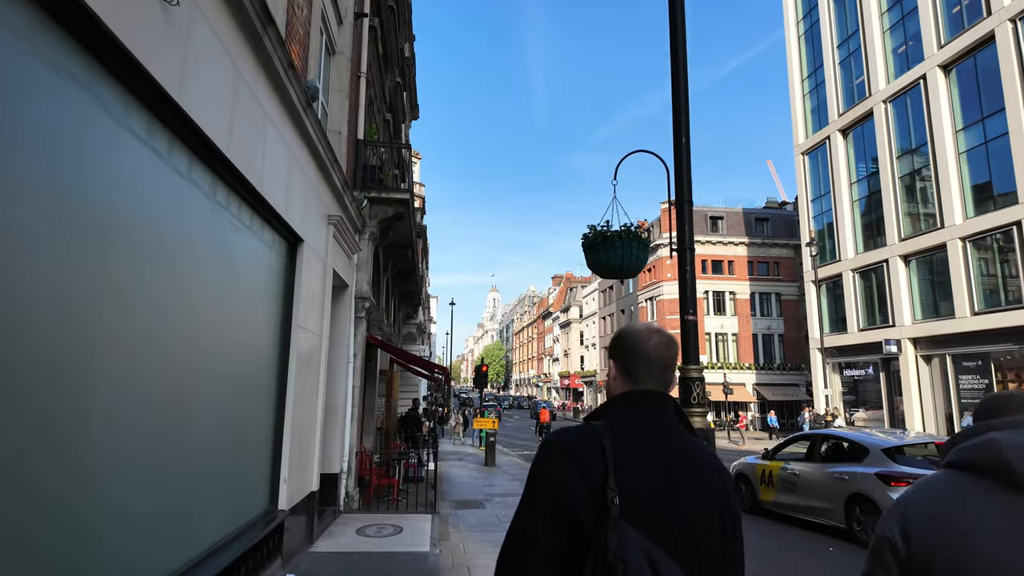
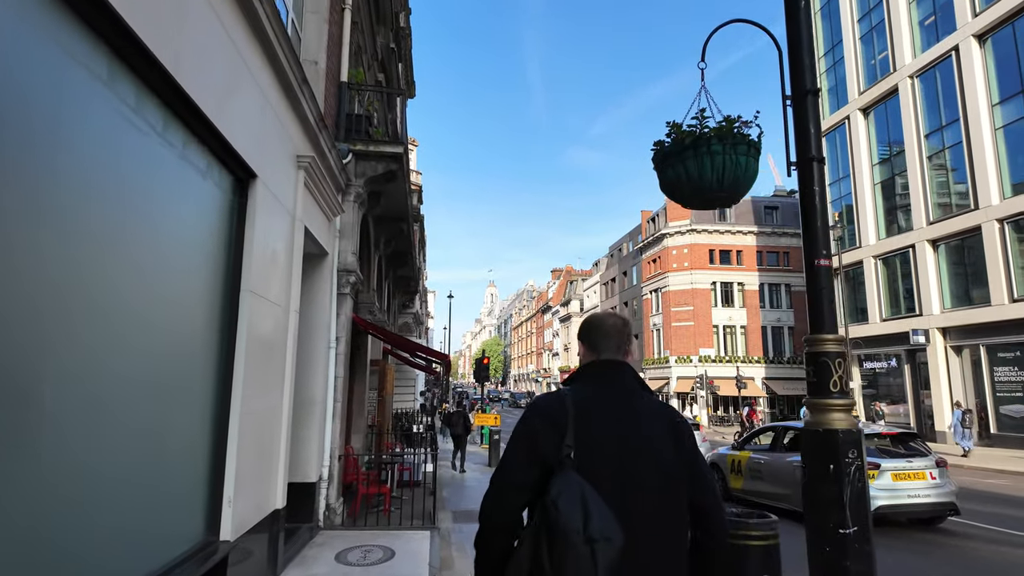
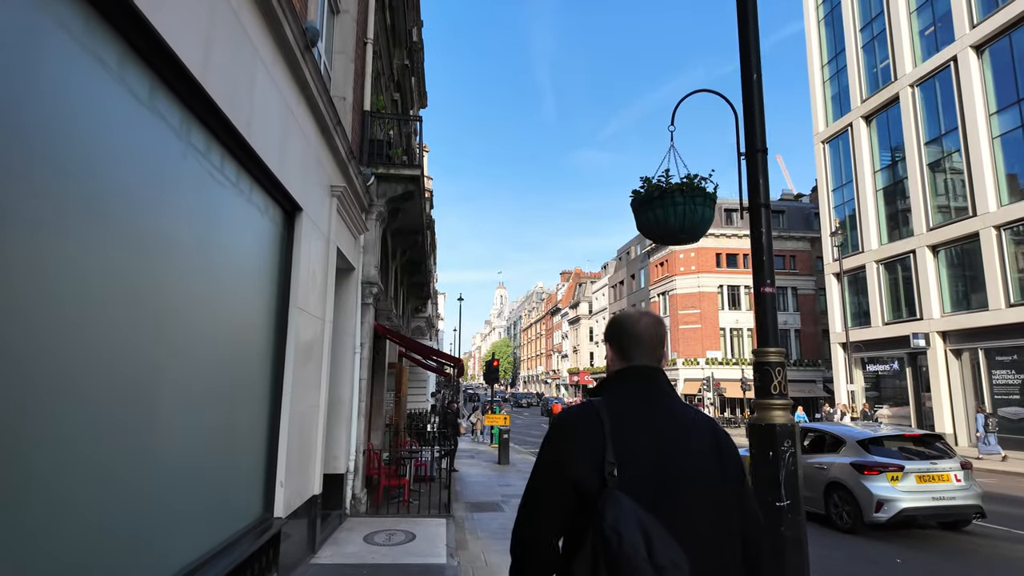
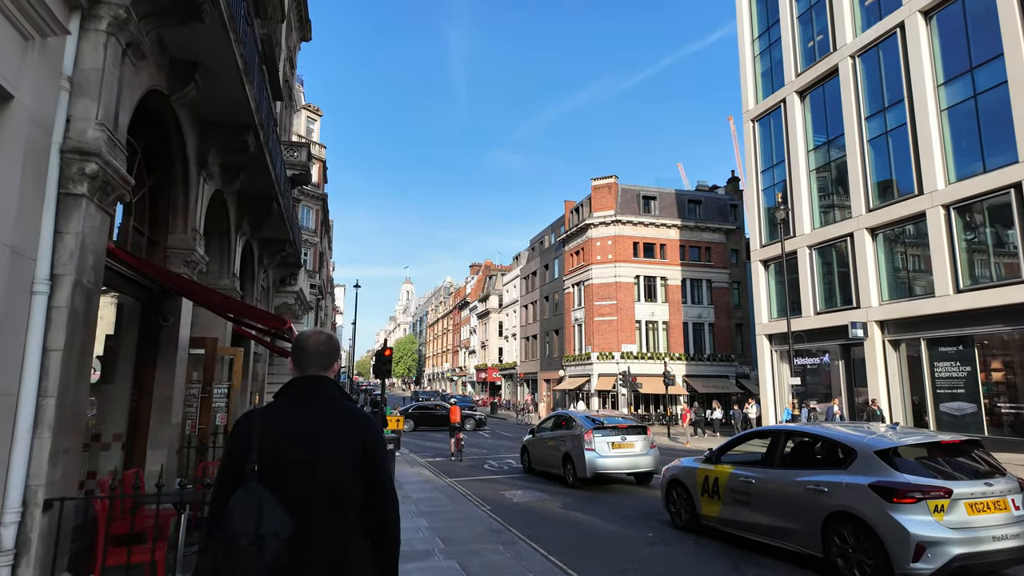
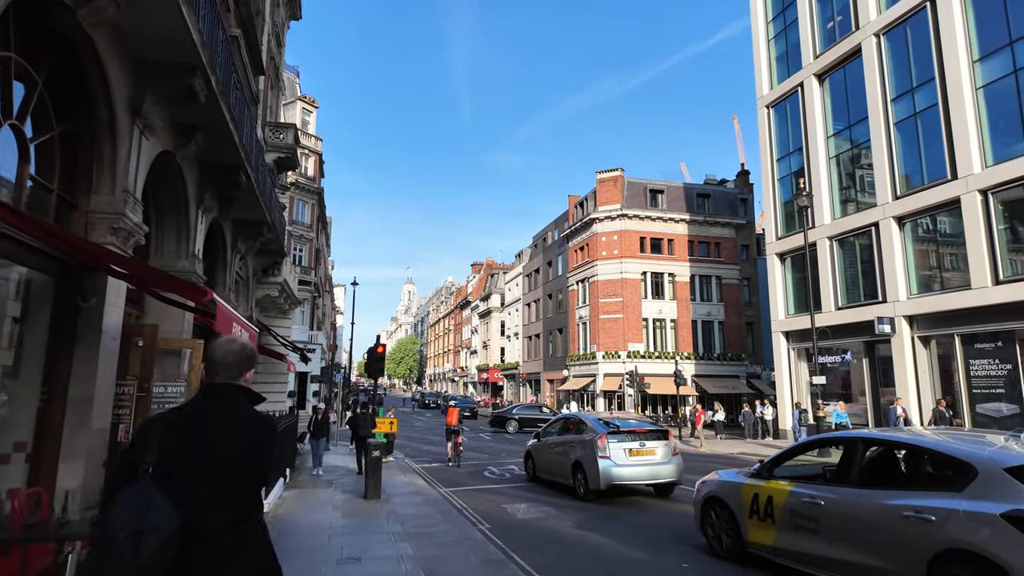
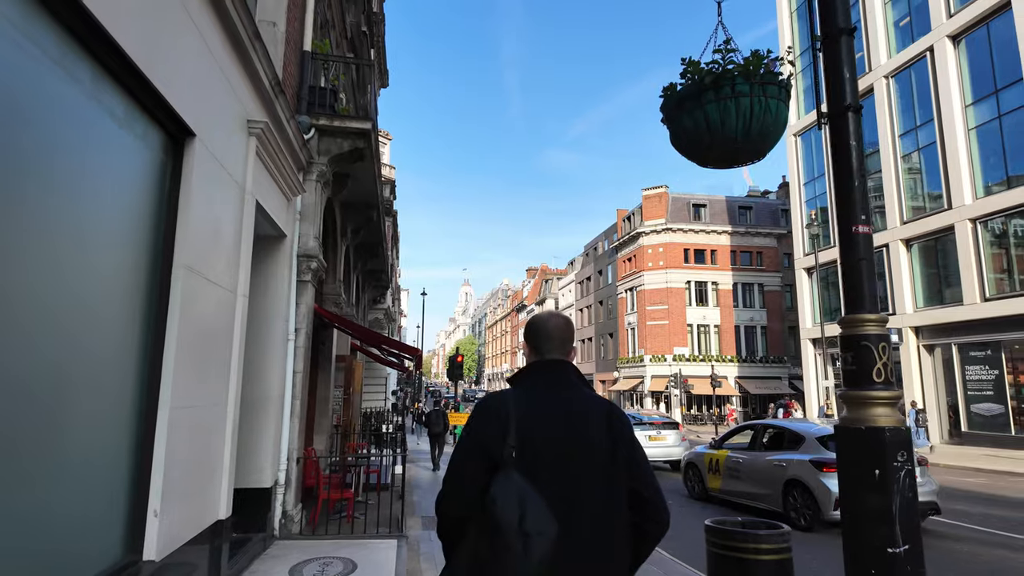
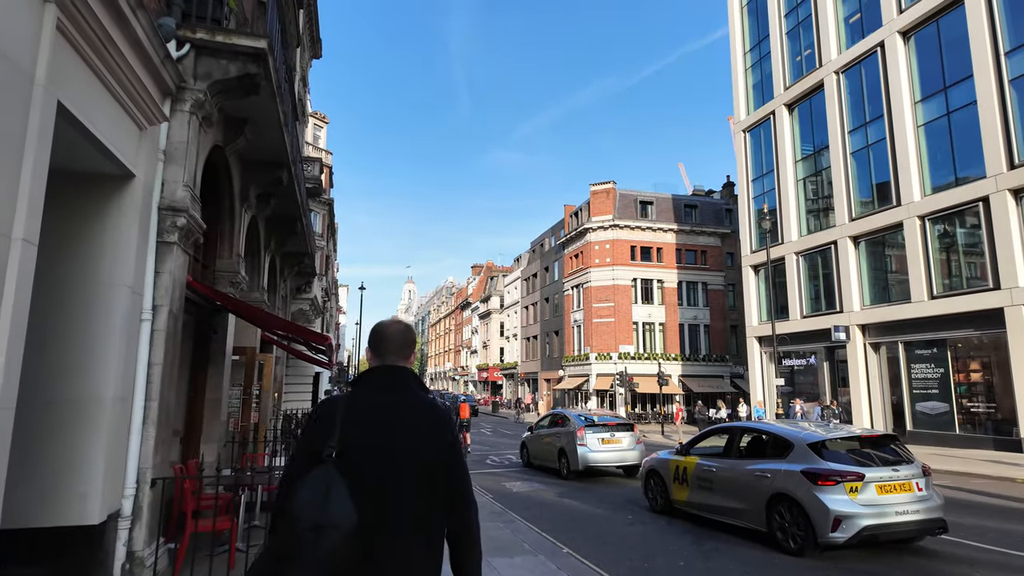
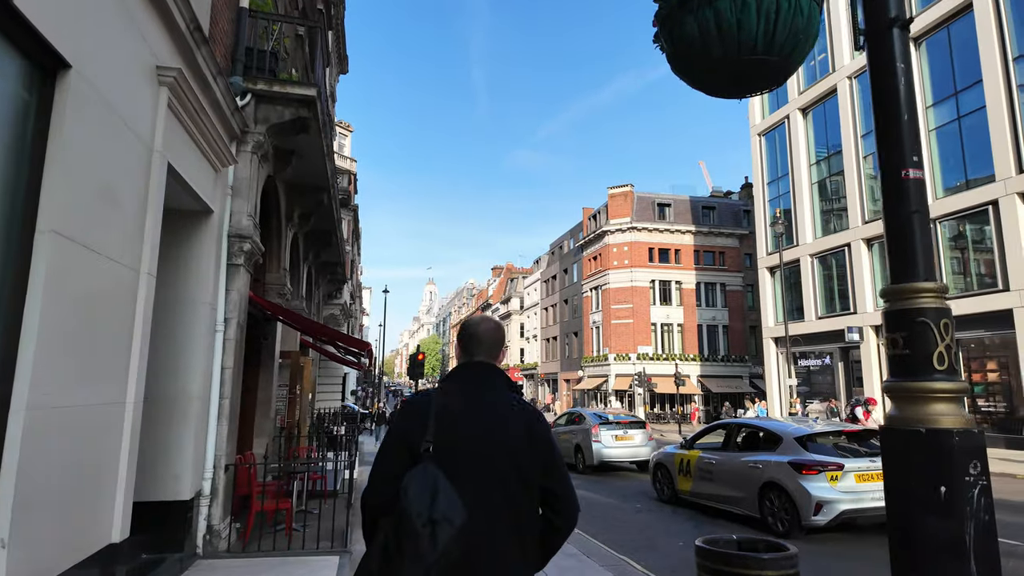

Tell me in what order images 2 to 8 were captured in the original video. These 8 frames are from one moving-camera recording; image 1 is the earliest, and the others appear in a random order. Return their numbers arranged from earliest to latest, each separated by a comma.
3, 2, 6, 8, 7, 4, 5
